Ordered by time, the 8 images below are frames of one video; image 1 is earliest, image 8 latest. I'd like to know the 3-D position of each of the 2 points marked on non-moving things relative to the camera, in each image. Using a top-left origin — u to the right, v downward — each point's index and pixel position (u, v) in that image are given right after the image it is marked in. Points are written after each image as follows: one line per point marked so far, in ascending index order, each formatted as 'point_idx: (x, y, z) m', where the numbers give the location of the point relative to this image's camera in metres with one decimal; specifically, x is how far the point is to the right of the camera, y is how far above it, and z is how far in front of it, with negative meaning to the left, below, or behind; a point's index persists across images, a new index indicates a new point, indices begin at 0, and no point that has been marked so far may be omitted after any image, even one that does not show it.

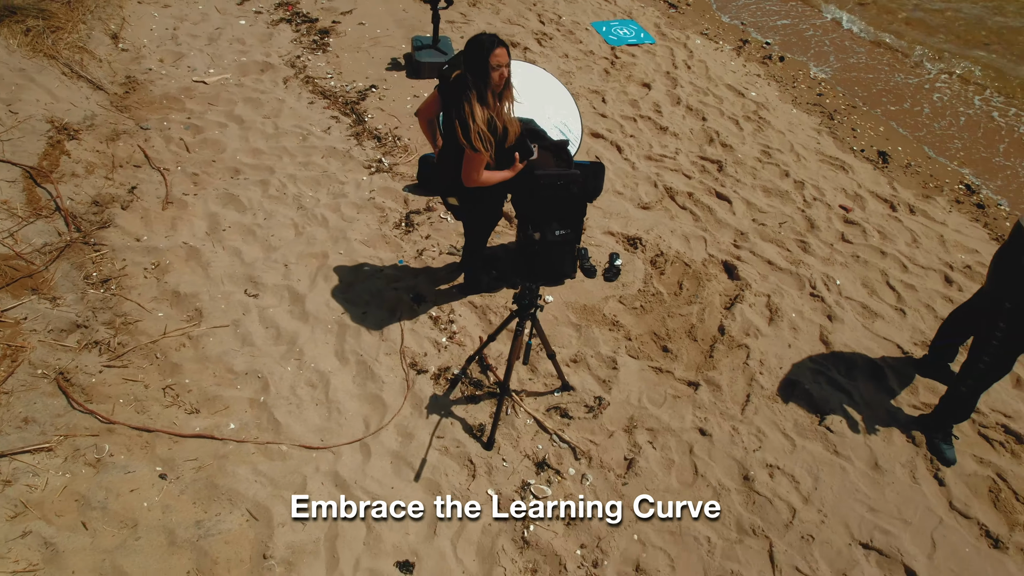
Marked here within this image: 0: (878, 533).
0: (+1.8, -1.2, +3.0) m
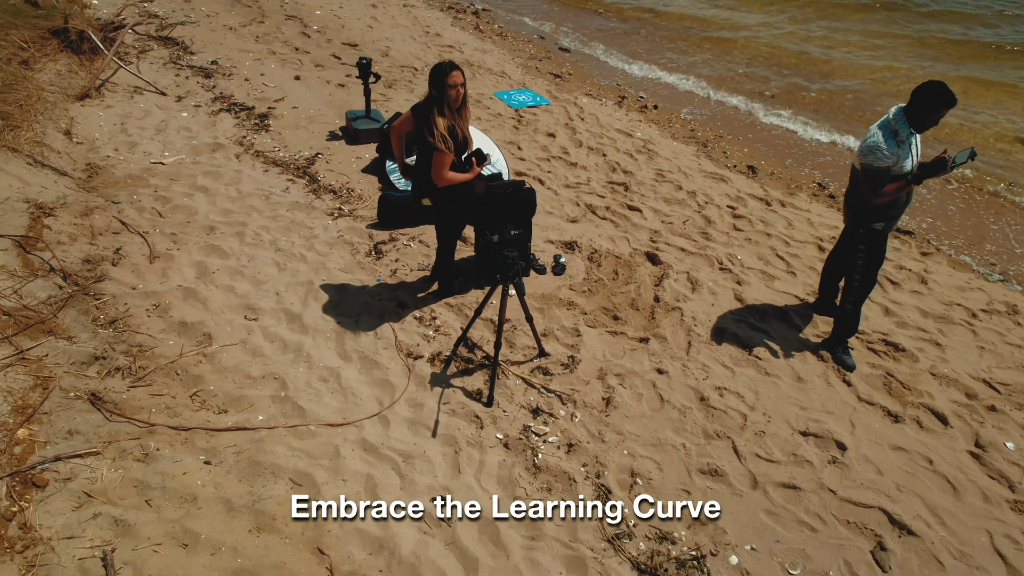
0: (+1.8, -0.8, +3.8) m
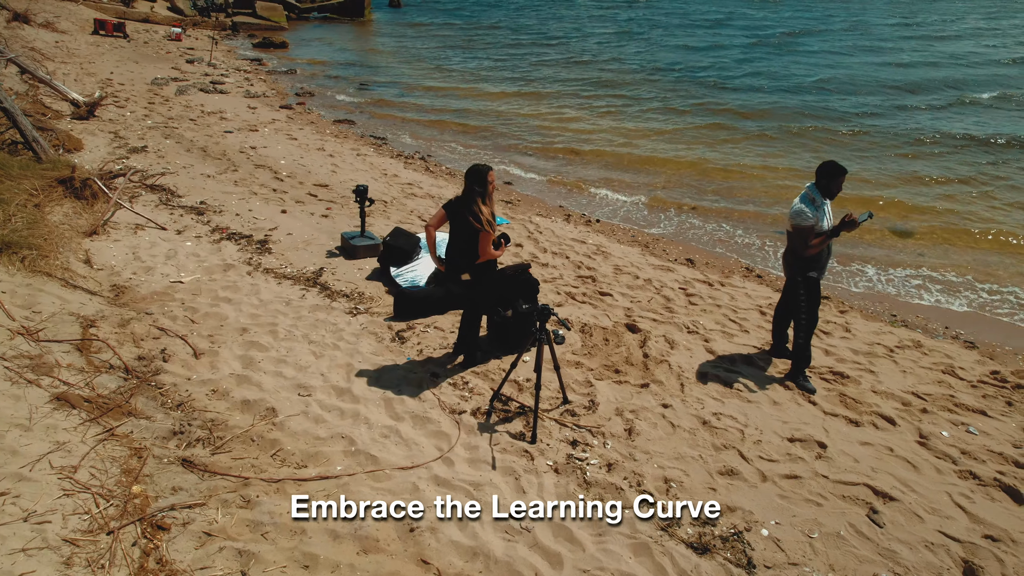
0: (+2.0, -1.0, +4.6) m
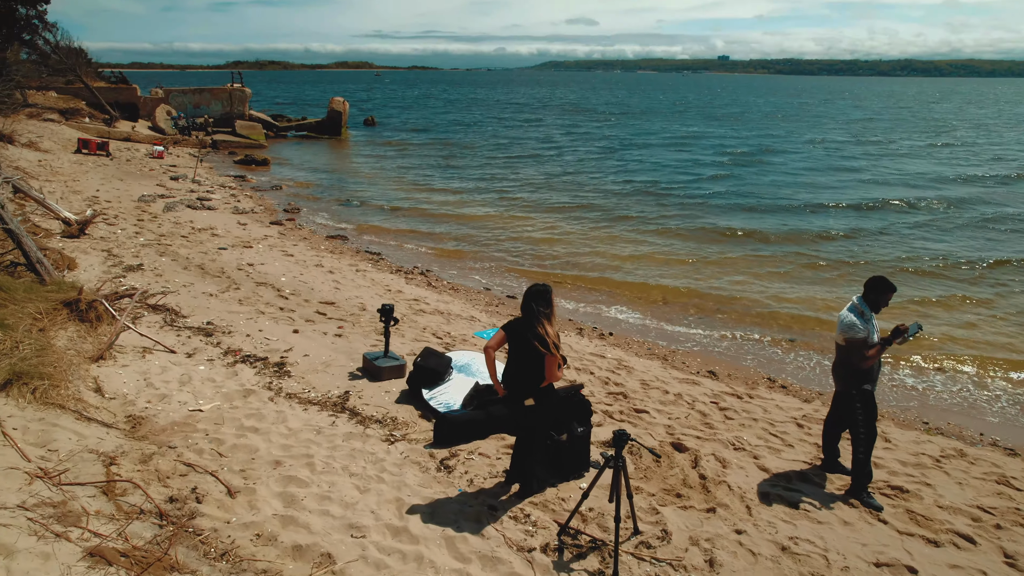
0: (+2.5, -1.8, +4.4) m
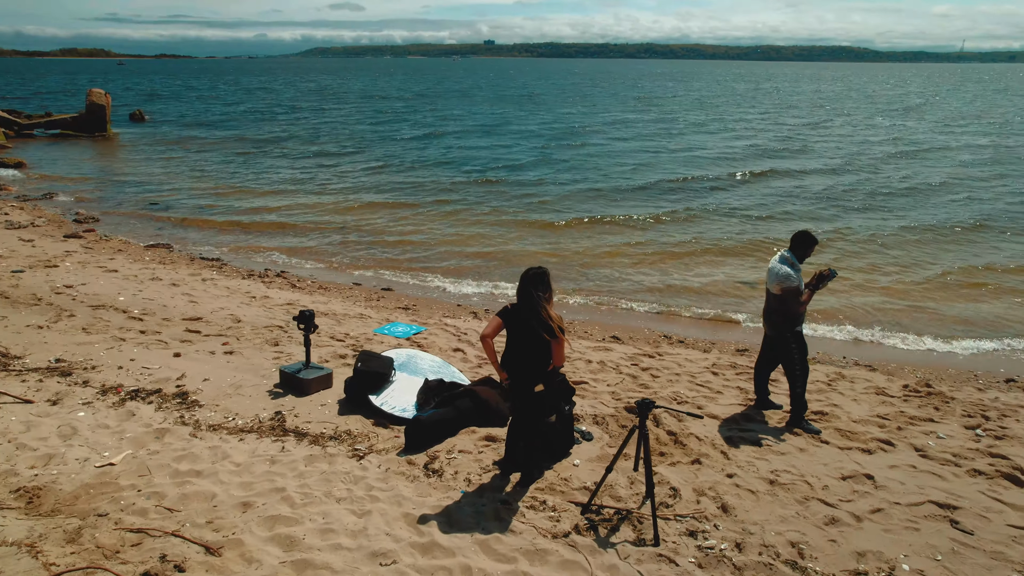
0: (+2.5, -1.4, +5.0) m
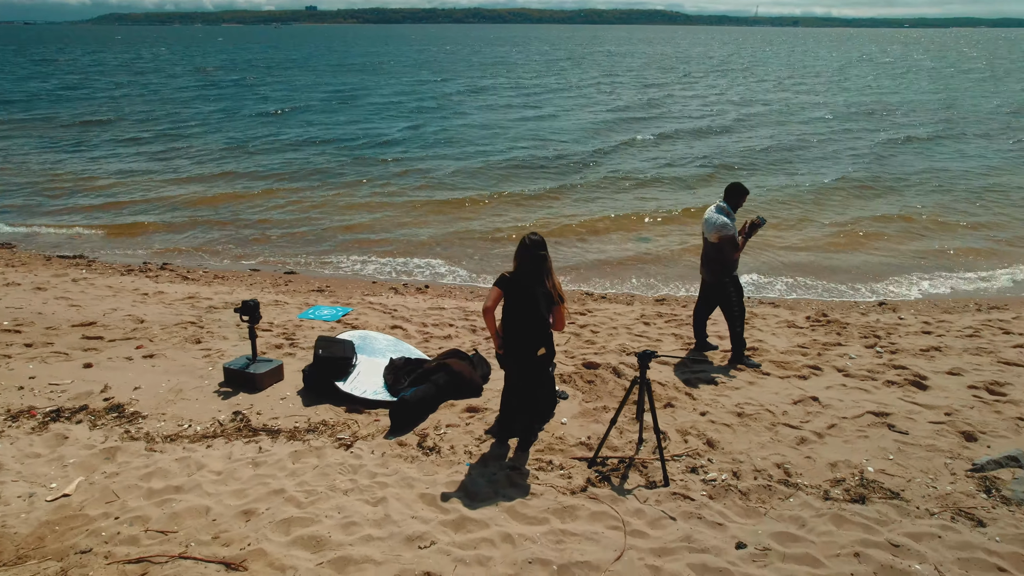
0: (+2.4, -0.9, +5.6) m
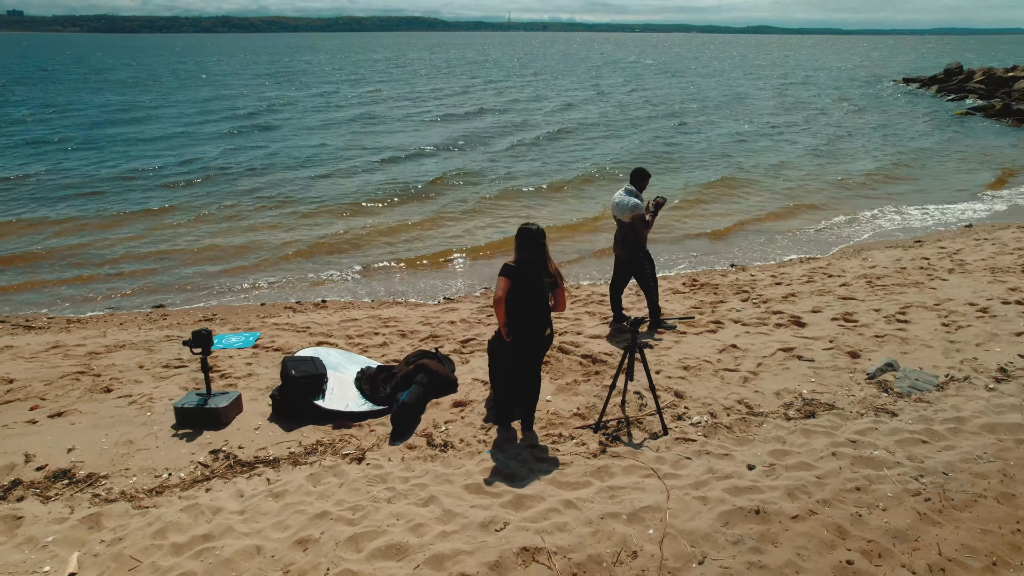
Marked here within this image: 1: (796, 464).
0: (+2.0, -0.6, +6.5) m
1: (+1.9, -1.2, +4.4) m
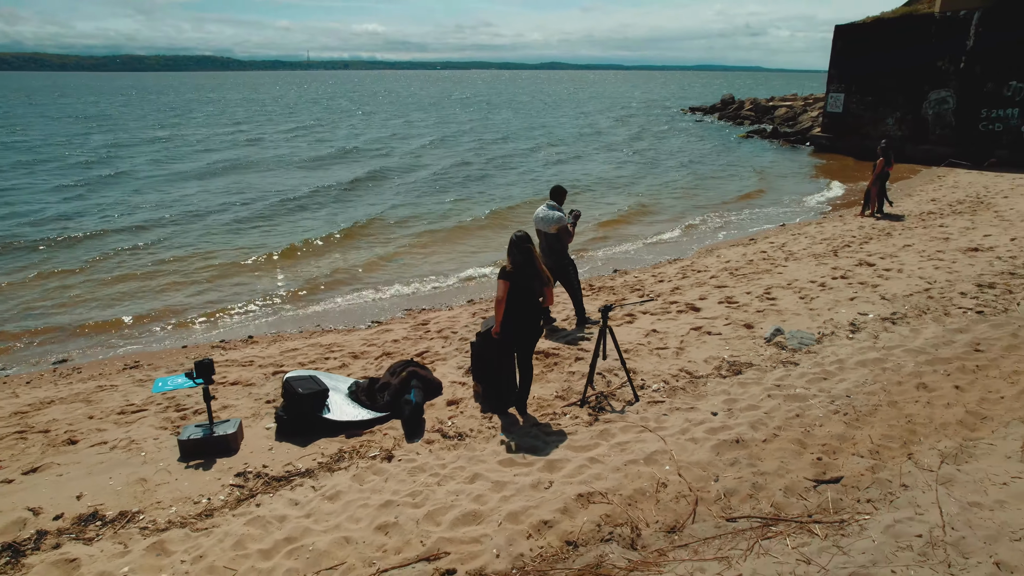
0: (+1.5, -0.5, +7.6) m
1: (+2.0, -1.0, +5.6) m
